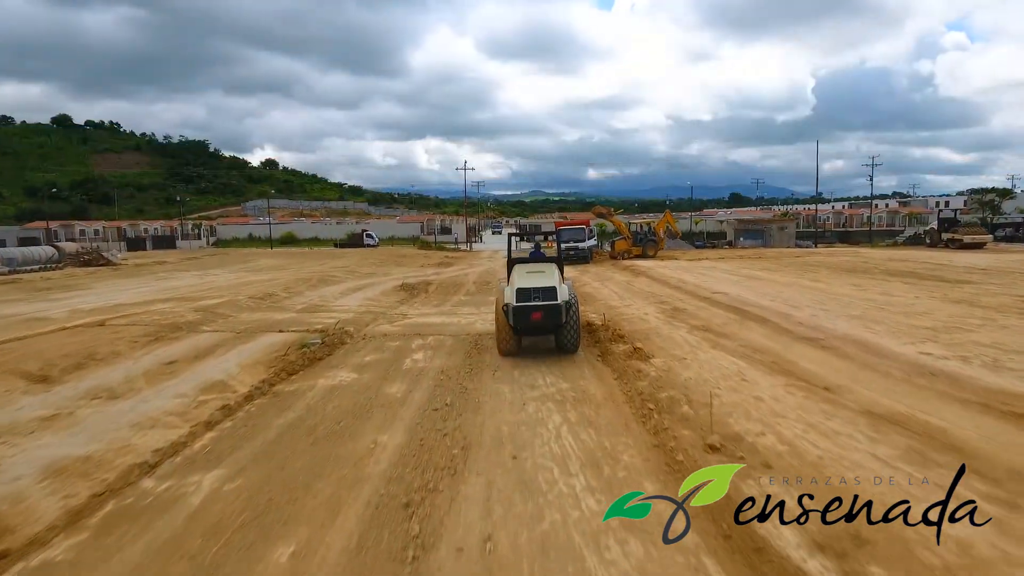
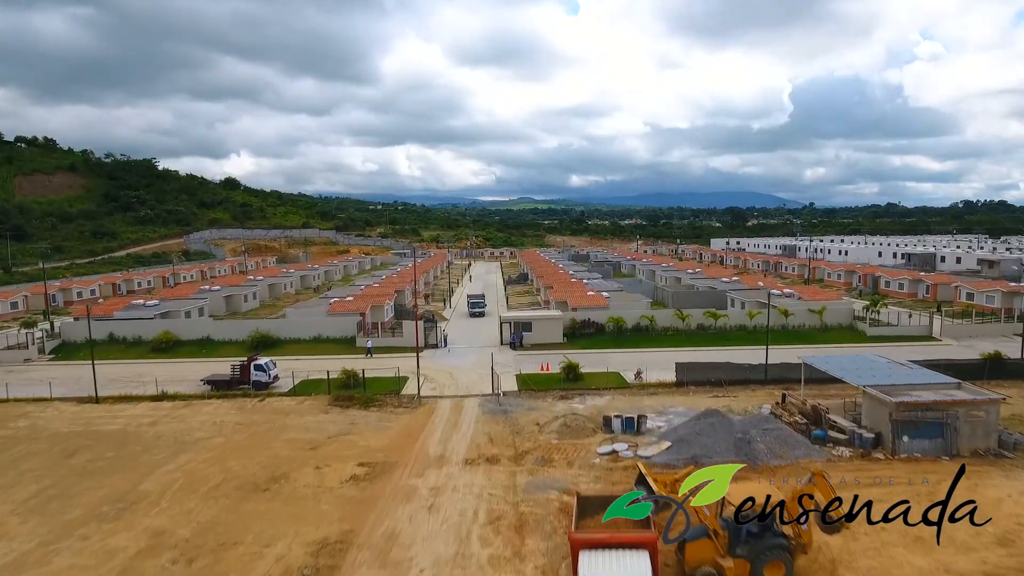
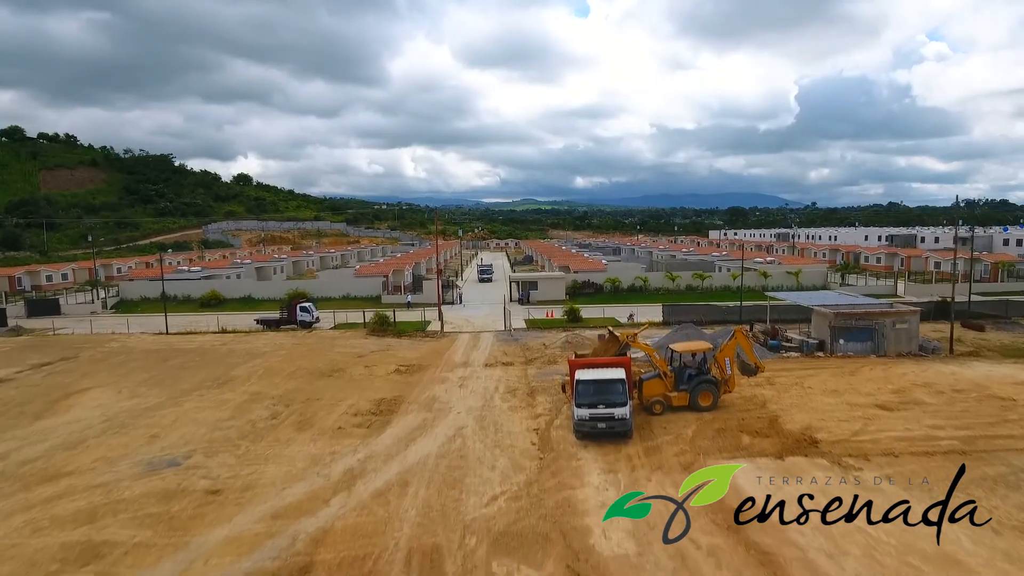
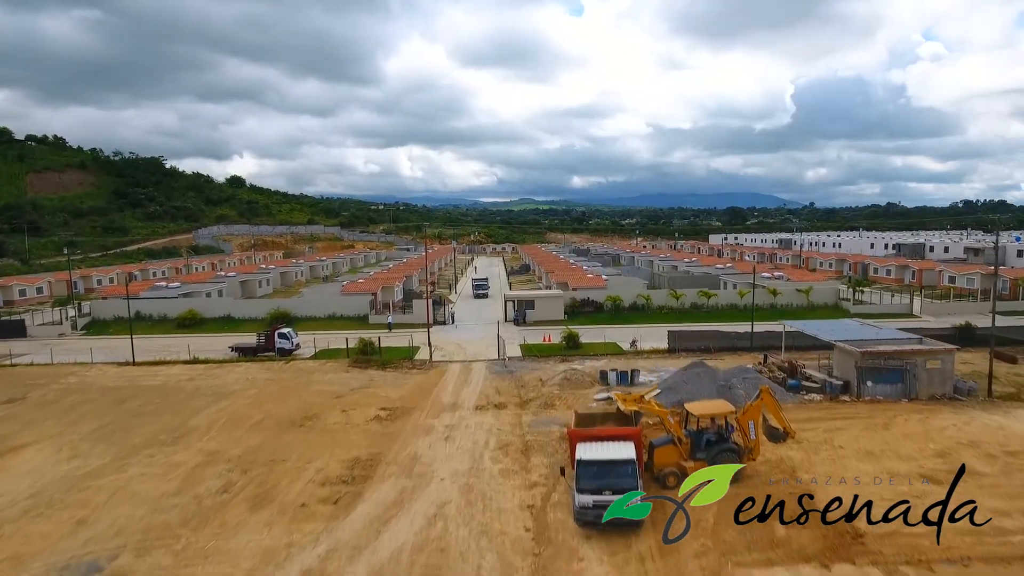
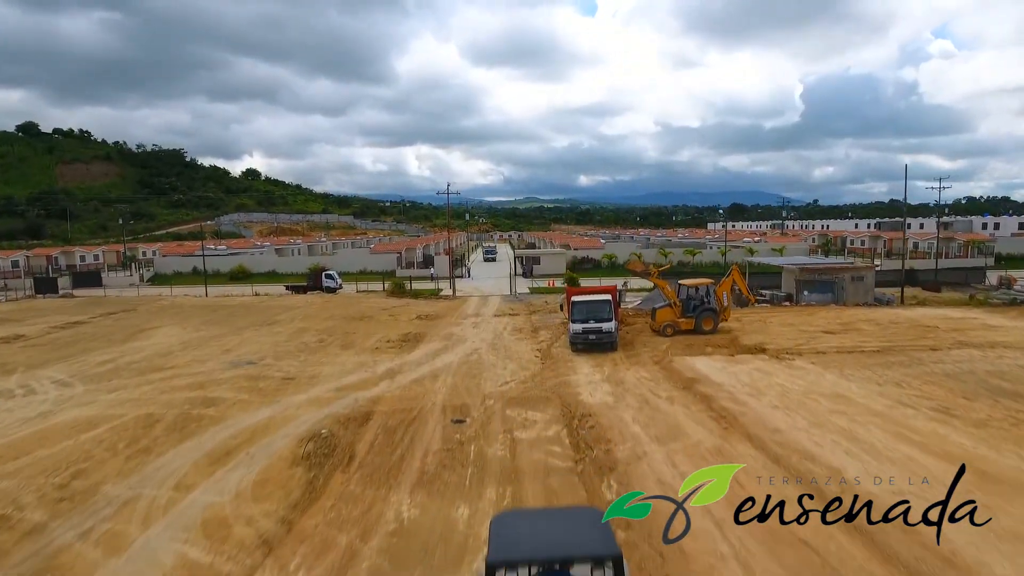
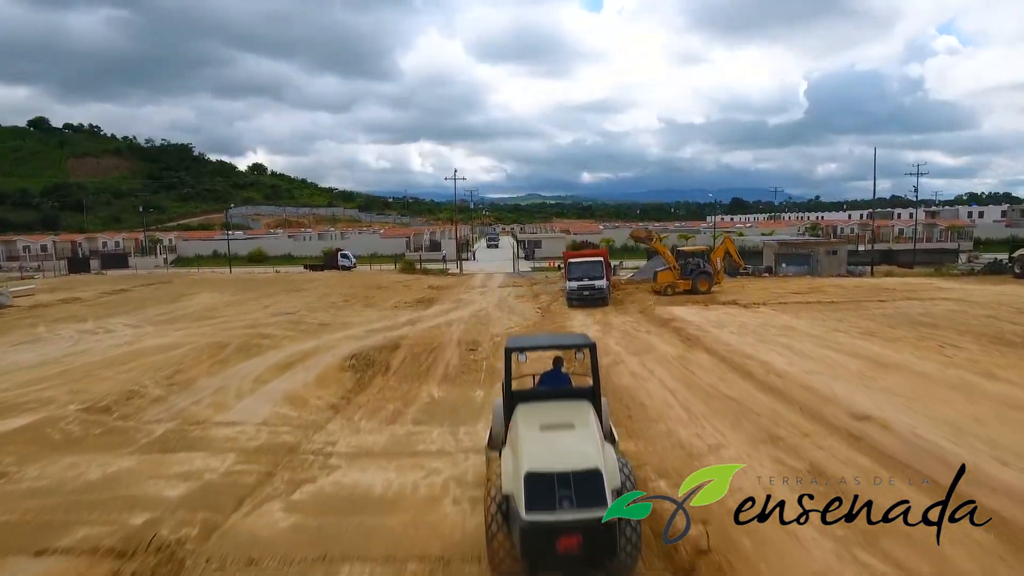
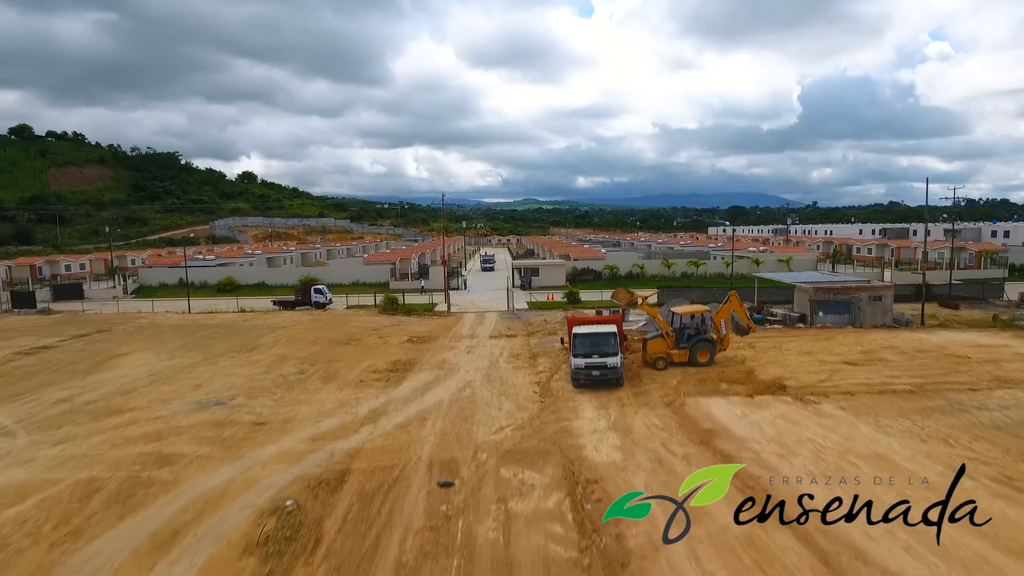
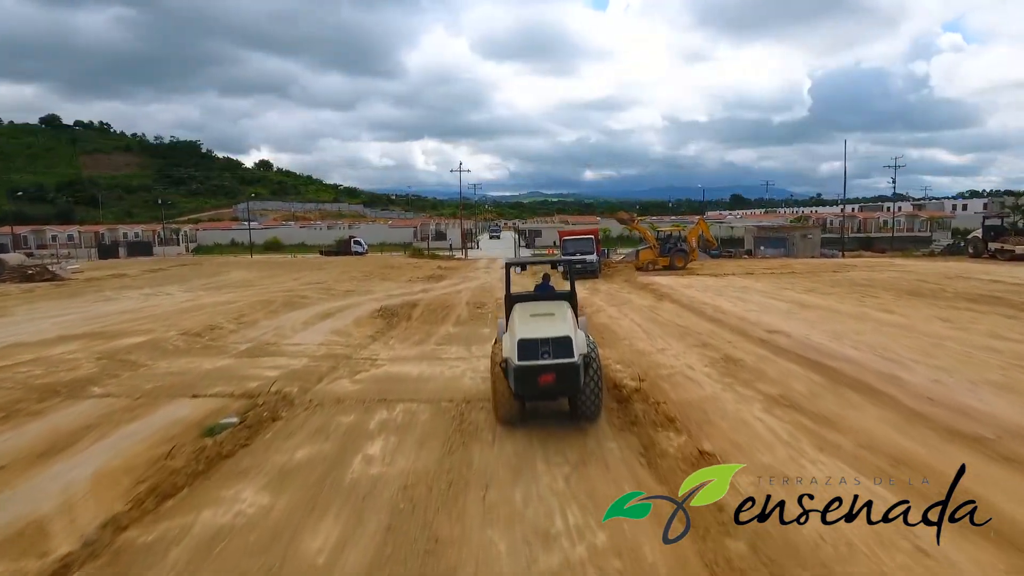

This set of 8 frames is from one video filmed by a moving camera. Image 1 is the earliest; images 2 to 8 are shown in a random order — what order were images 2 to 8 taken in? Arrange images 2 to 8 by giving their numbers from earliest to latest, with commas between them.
8, 6, 5, 7, 3, 4, 2
